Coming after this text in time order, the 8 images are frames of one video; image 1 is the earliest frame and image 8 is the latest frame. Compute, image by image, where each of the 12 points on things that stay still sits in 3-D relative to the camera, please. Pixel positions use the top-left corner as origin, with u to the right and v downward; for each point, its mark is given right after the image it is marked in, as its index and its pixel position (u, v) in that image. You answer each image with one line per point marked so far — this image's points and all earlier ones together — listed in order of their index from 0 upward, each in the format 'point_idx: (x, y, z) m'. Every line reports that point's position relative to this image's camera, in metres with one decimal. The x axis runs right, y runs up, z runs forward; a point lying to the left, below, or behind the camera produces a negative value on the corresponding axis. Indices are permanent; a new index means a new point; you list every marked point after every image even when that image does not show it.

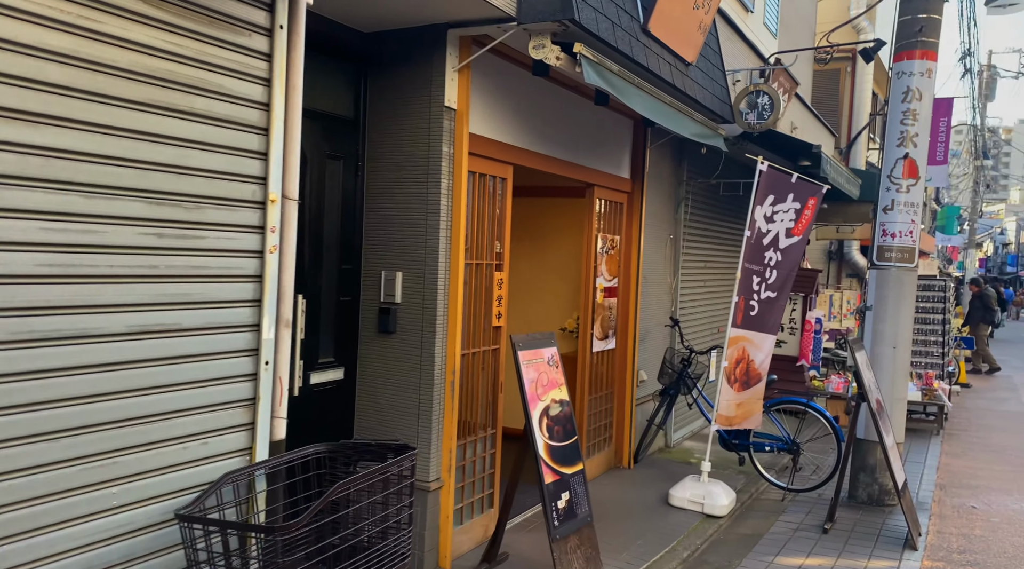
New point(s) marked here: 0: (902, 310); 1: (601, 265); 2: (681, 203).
0: (+3.3, -0.2, +6.7) m
1: (+0.7, +0.2, +6.6) m
2: (+1.7, +0.8, +7.8) m
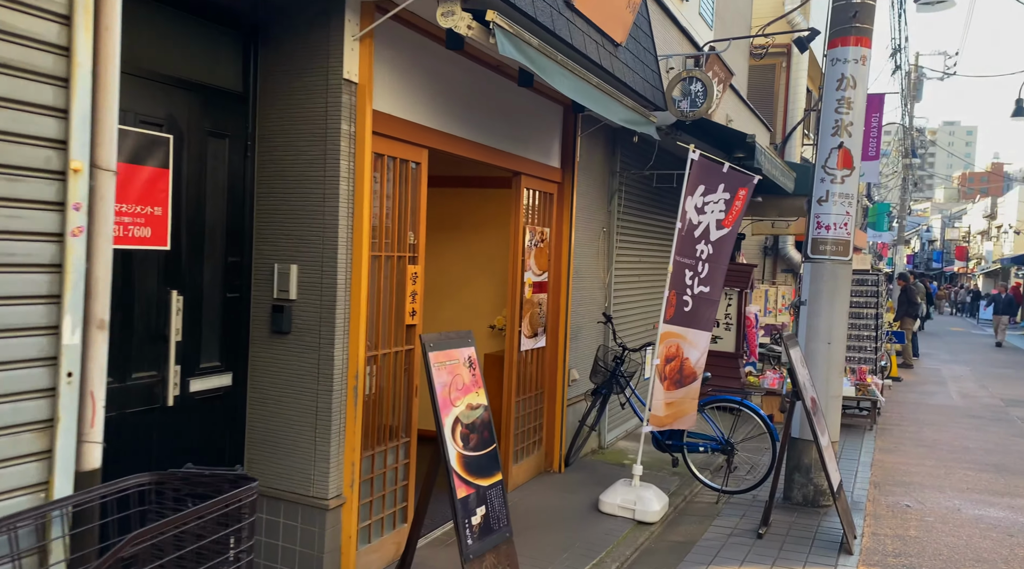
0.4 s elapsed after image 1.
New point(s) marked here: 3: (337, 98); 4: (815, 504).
0: (+2.7, -0.2, +6.6) m
1: (+0.1, +0.2, +6.2) m
2: (+1.0, +0.8, +7.5) m
3: (-0.8, +0.9, +3.7) m
4: (+2.4, -1.7, +6.4) m
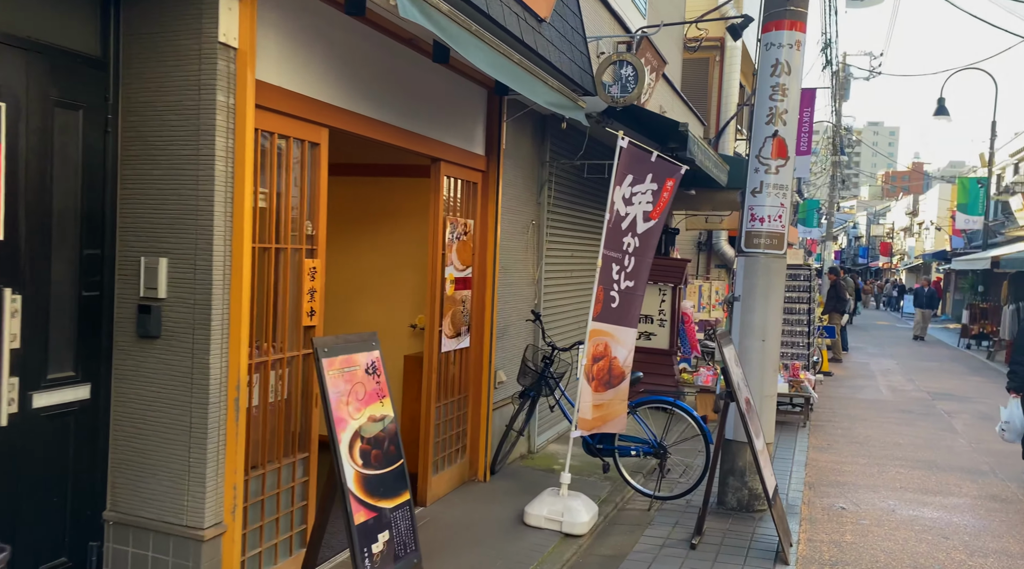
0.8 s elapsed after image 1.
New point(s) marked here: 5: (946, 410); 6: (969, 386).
0: (+2.0, -0.1, +6.3) m
1: (-0.4, +0.2, +5.8) m
2: (+0.3, +0.9, +7.1) m
3: (-1.2, +0.9, +3.2) m
4: (+1.8, -1.7, +6.1) m
5: (+6.2, -1.8, +11.5) m
6: (+8.0, -1.8, +14.1) m
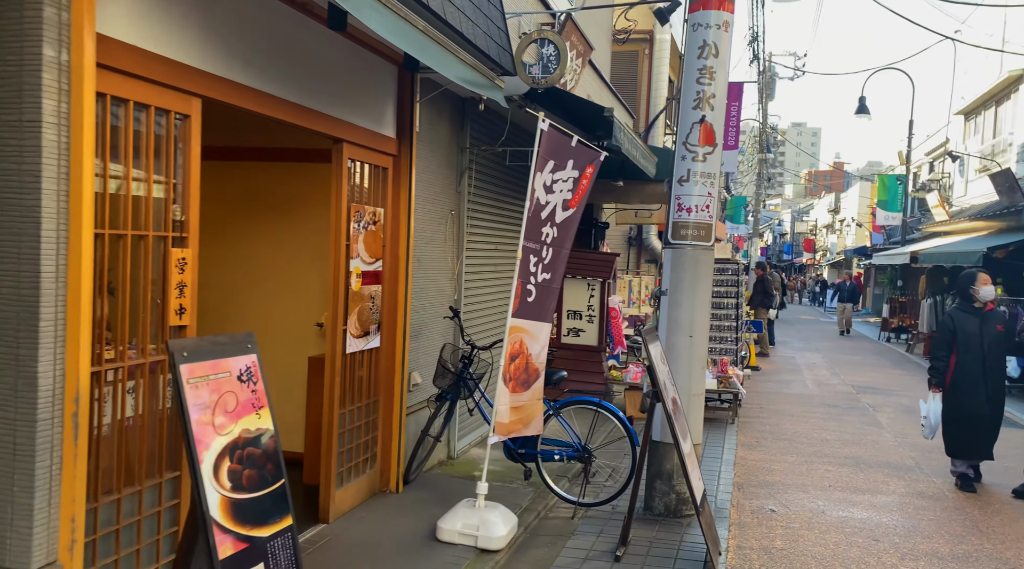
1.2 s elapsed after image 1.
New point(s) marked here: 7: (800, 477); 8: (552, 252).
0: (+1.4, -0.1, +6.0) m
1: (-1.0, +0.3, +5.3) m
2: (-0.4, +0.9, +6.7) m
3: (-1.6, +0.9, +2.6) m
4: (+1.2, -1.7, +5.8) m
5: (+5.1, -1.7, +11.6) m
6: (+6.7, -1.7, +14.3) m
7: (+2.5, -1.7, +7.1) m
8: (+0.3, +0.2, +5.3) m
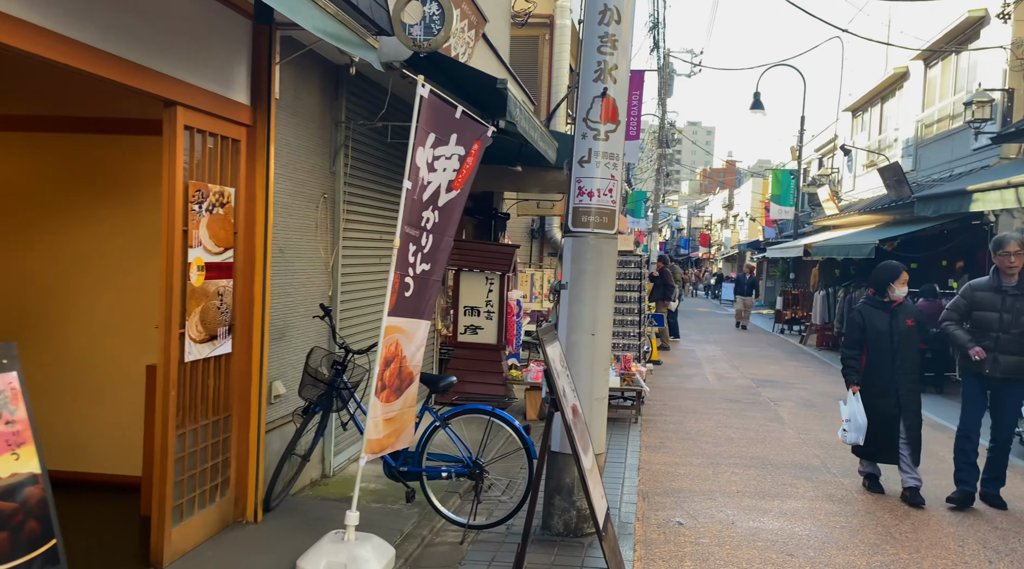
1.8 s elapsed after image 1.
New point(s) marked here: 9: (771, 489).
0: (+0.6, 0.0, +5.4) m
1: (-1.7, +0.3, +4.4) m
2: (-1.3, +1.0, +5.9) m
3: (-1.9, +0.9, +1.7) m
4: (+0.4, -1.6, +5.2) m
5: (+3.7, -1.6, +11.4) m
6: (+4.9, -1.5, +14.2) m
7: (+1.6, -1.6, +6.7) m
8: (-0.4, +0.3, +4.6) m
9: (+2.1, -1.7, +6.5) m
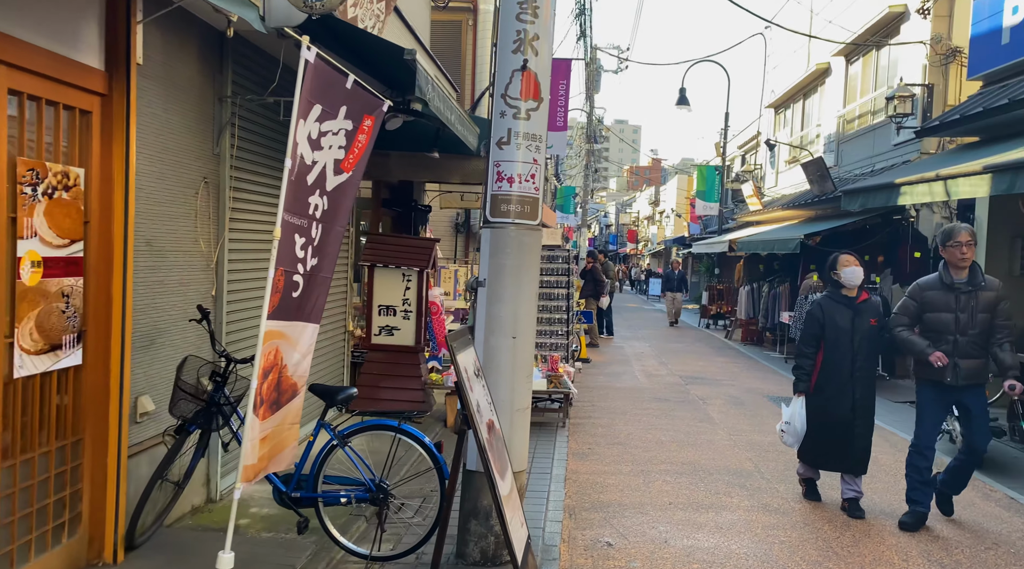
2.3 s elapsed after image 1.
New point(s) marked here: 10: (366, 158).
0: (+0.1, 0.0, +4.9) m
1: (-2.2, +0.3, +3.6) m
2: (-1.9, +1.0, +5.1) m
3: (-2.2, +0.9, +0.9) m
4: (-0.1, -1.6, +4.6) m
5: (+2.6, -1.5, +11.1) m
6: (+3.6, -1.5, +14.0) m
7: (+1.0, -1.6, +6.2) m
8: (-0.9, +0.3, +3.9) m
9: (+1.5, -1.6, +6.1) m
10: (-0.7, +0.7, +4.2) m
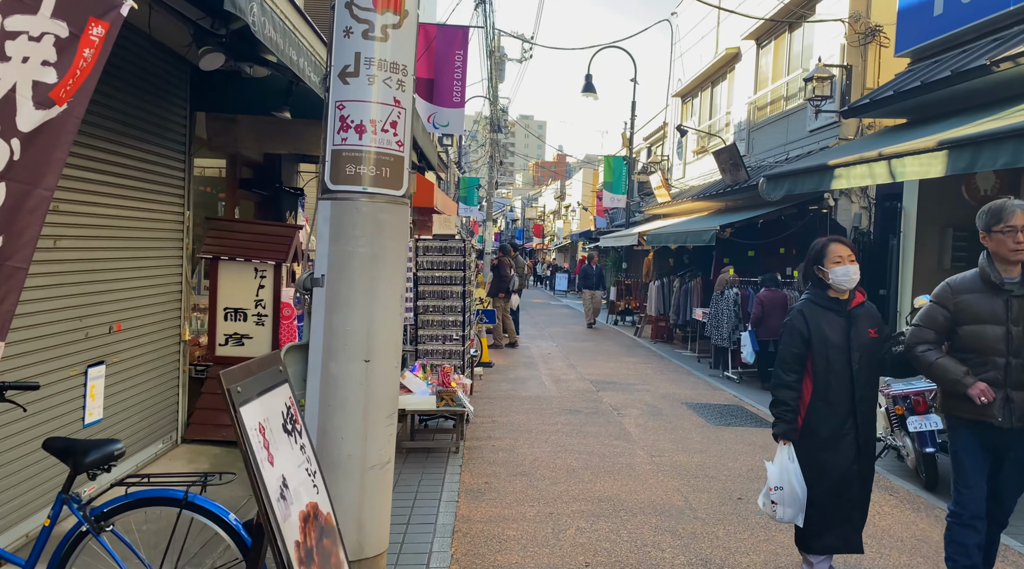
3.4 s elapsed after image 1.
0: (-0.6, 0.0, +3.4) m
1: (-2.6, +0.3, +1.9) m
2: (-2.5, +1.0, +3.4) m
3: (-2.3, +0.9, -0.8) m
4: (-0.7, -1.6, +3.1) m
5: (+1.2, -1.5, +9.8) m
6: (+1.9, -1.4, +12.9) m
7: (+0.2, -1.6, +4.8) m
8: (-1.4, +0.3, +2.3) m
9: (+0.7, -1.6, +4.8) m
10: (-1.3, +0.7, +2.6) m
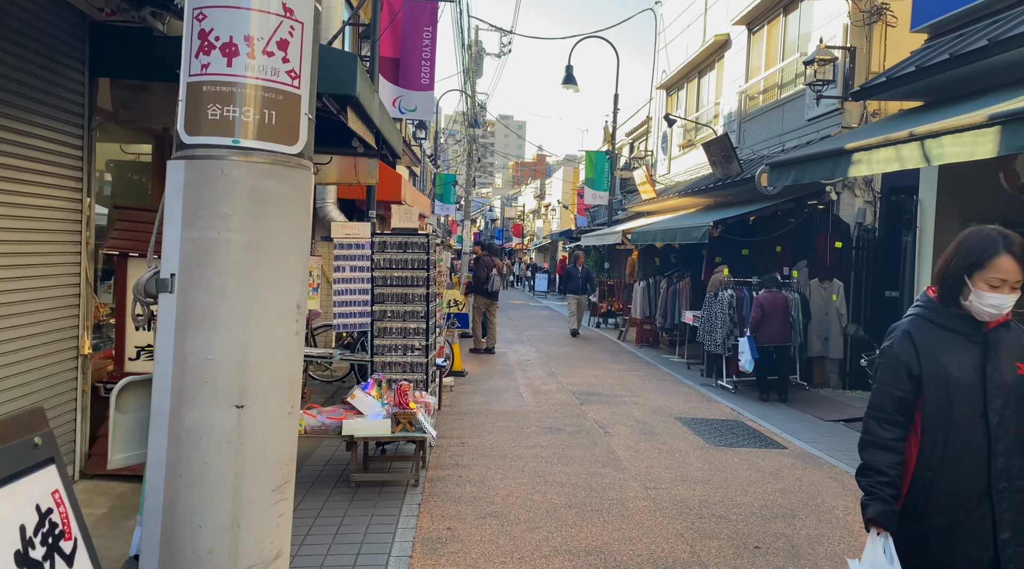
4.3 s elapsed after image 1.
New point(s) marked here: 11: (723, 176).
0: (-0.7, 0.0, +2.2) m
1: (-2.7, +0.3, +0.7) m
2: (-2.7, +1.0, +2.2) m
3: (-2.3, +0.9, -2.0) m
4: (-0.8, -1.6, +2.0) m
5: (+0.9, -1.5, +8.7) m
6: (+1.5, -1.4, +11.8) m
7: (0.0, -1.6, +3.7) m
8: (-1.5, +0.3, +1.1) m
9: (+0.5, -1.6, +3.6) m
10: (-1.4, +0.6, +1.4) m
11: (+3.9, +2.0, +14.6) m
